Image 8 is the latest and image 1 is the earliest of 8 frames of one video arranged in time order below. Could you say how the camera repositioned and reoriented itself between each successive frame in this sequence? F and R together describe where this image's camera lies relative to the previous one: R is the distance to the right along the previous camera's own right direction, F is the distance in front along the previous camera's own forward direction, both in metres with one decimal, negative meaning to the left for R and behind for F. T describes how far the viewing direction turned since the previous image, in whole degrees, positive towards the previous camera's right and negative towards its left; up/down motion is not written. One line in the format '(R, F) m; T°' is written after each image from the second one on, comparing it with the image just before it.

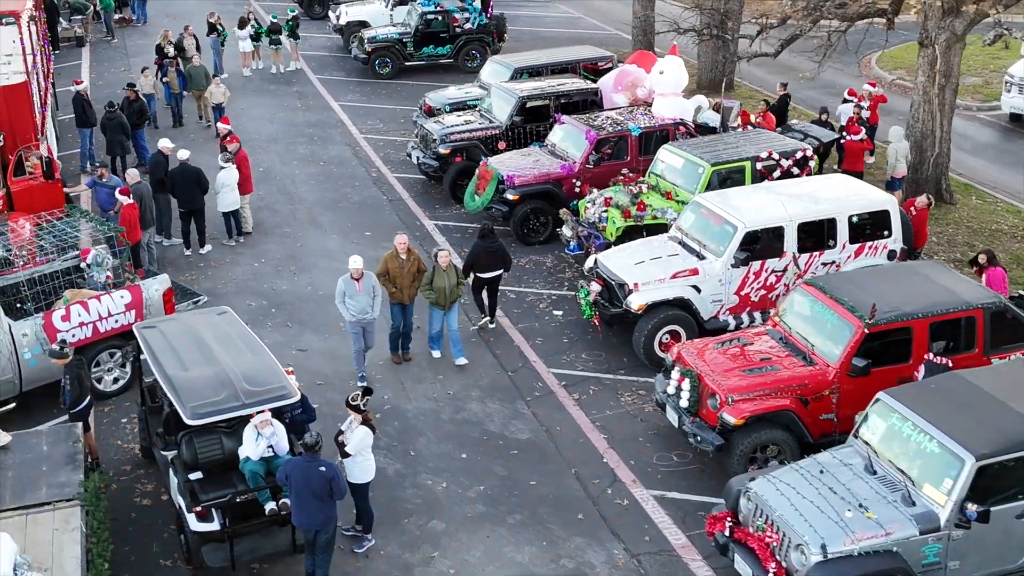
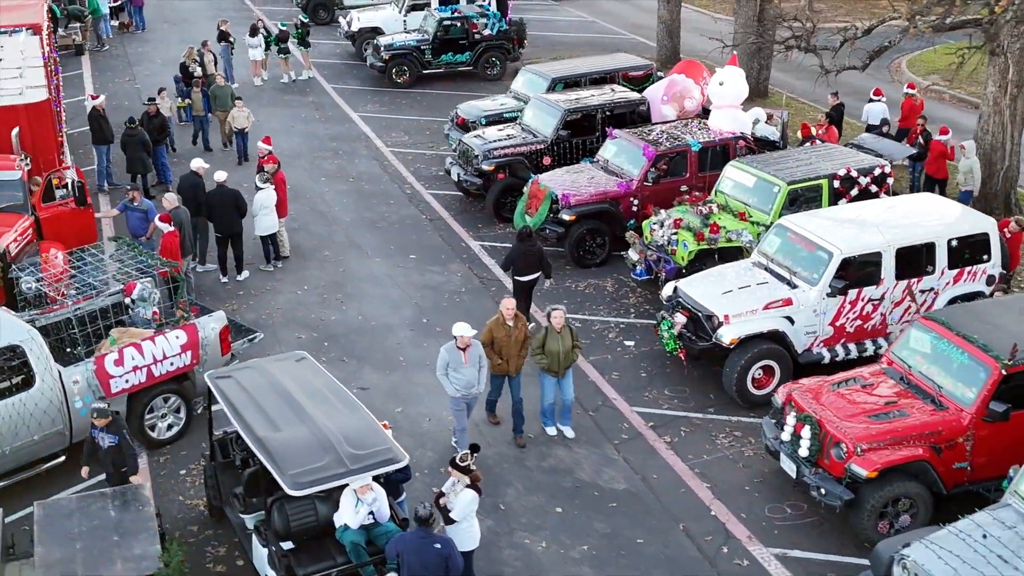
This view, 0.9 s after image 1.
(-1.0, +0.8) m; +1°
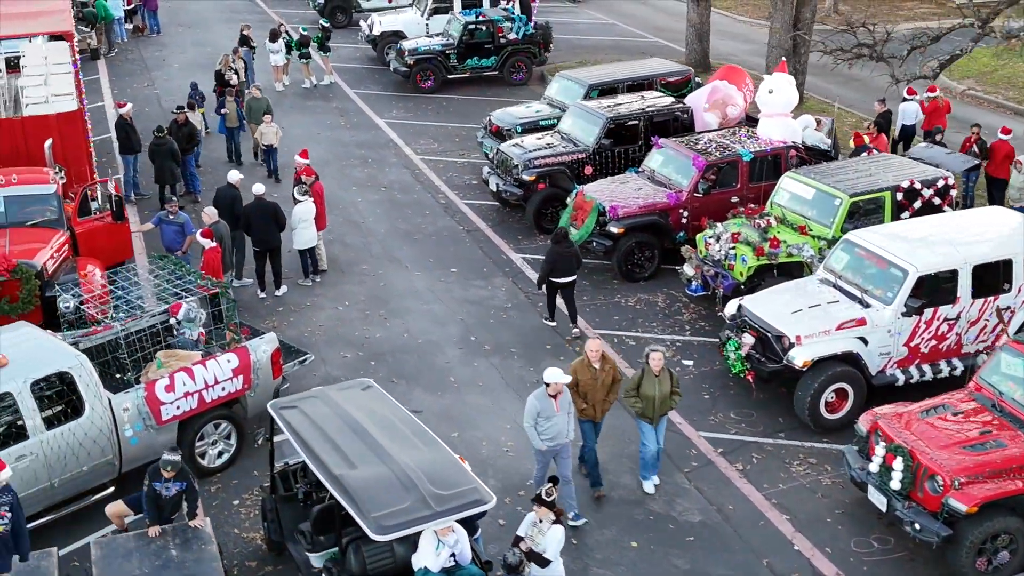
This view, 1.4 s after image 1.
(-0.6, +0.4) m; 0°
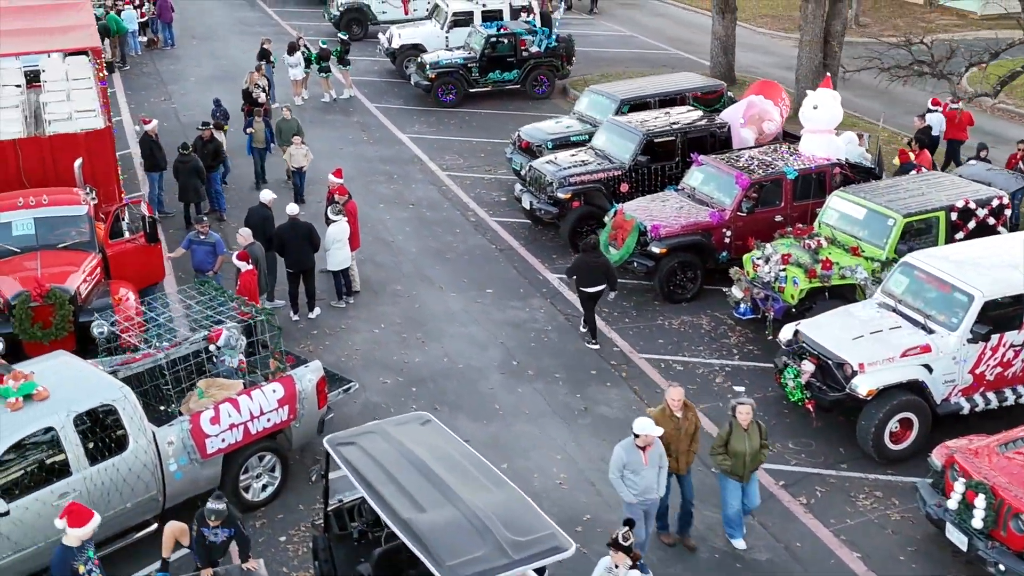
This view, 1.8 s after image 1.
(-0.4, +0.4) m; 0°
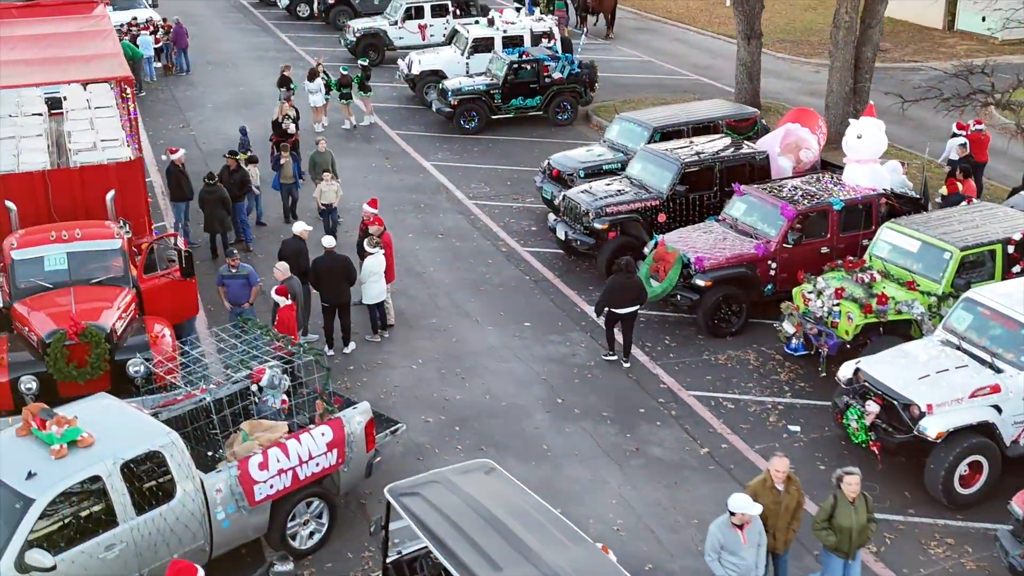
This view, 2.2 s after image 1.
(-0.5, +0.4) m; 0°
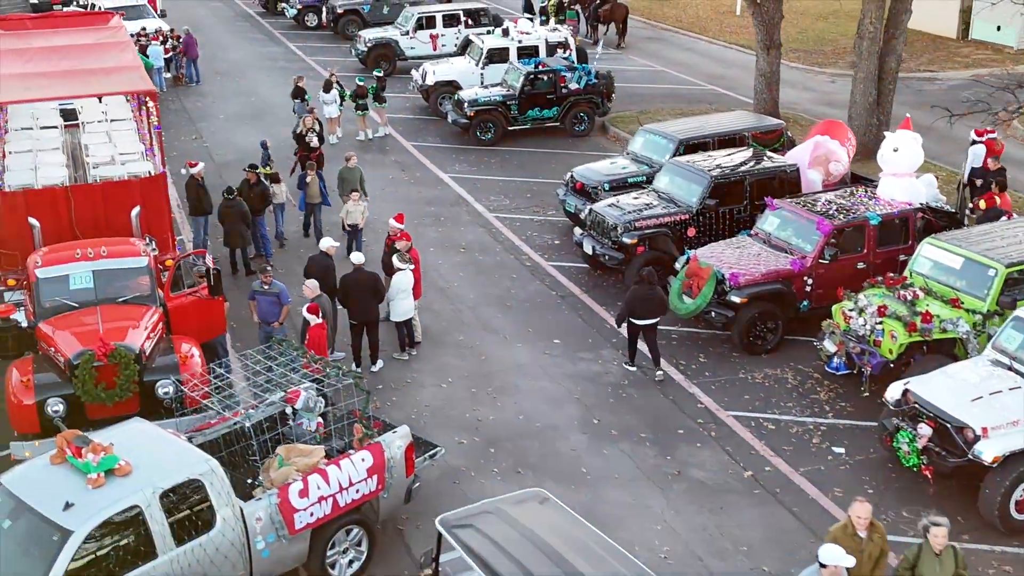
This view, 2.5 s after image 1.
(-0.4, +0.3) m; 0°
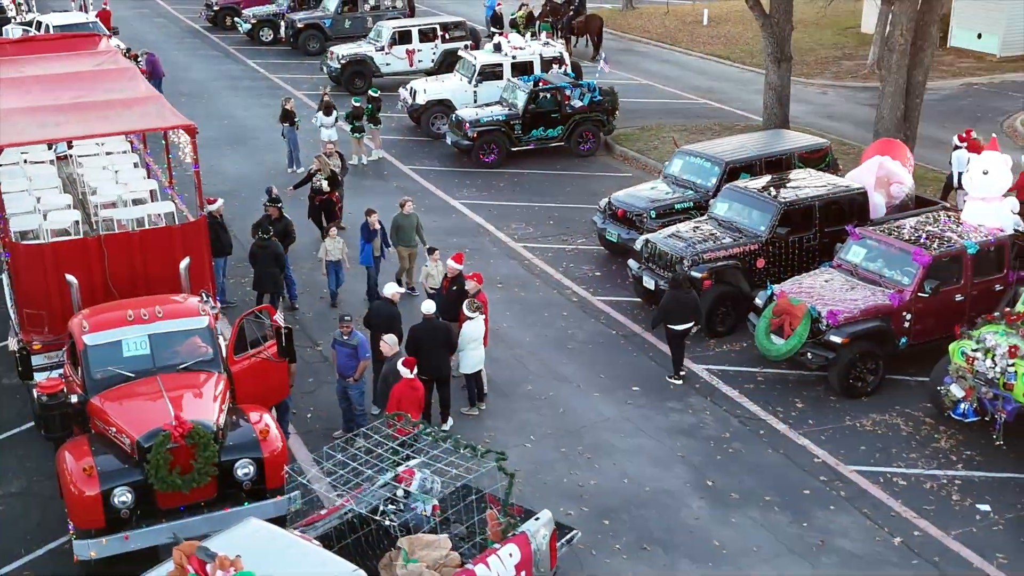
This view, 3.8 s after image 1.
(-1.6, +1.2) m; +4°
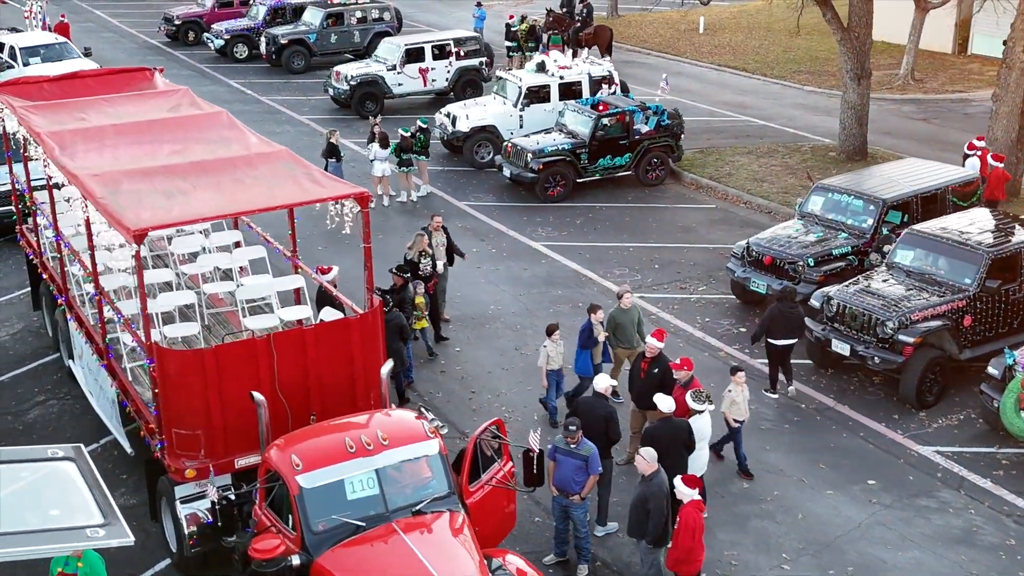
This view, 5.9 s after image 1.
(-2.7, +2.1) m; +4°
